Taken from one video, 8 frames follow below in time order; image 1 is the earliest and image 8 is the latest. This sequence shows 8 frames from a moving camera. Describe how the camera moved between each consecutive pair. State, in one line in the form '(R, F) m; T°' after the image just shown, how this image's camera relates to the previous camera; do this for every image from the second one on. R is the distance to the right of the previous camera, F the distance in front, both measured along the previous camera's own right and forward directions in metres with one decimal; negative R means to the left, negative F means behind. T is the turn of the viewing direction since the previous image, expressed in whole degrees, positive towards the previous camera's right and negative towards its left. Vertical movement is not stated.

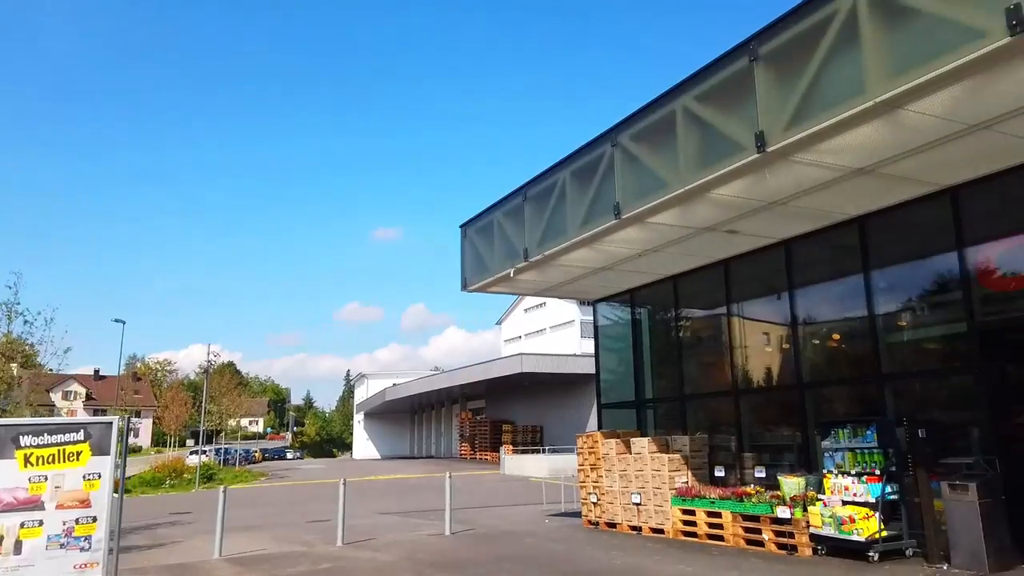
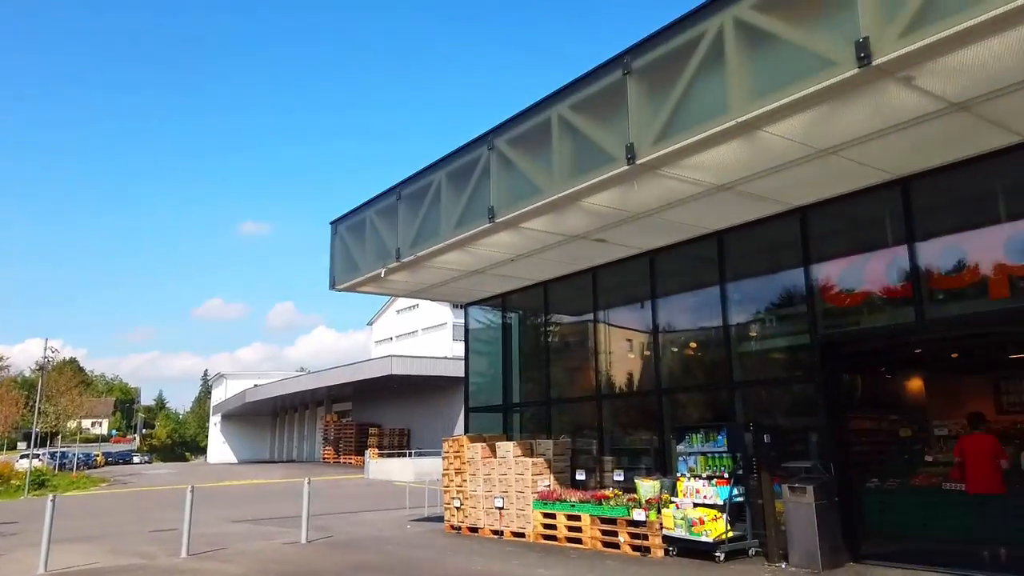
(0.0, +0.1) m; +10°
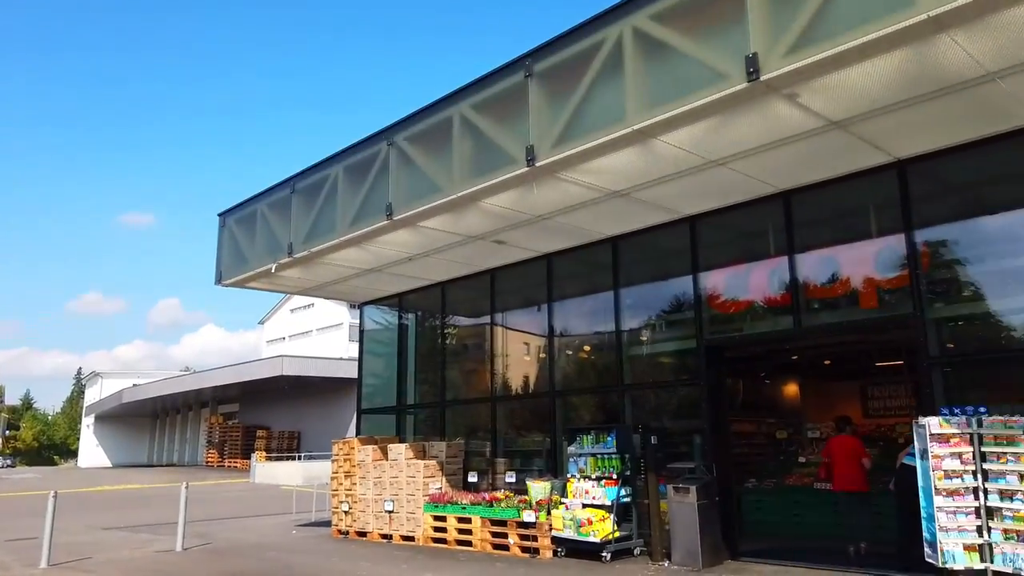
(0.0, +0.1) m; +8°
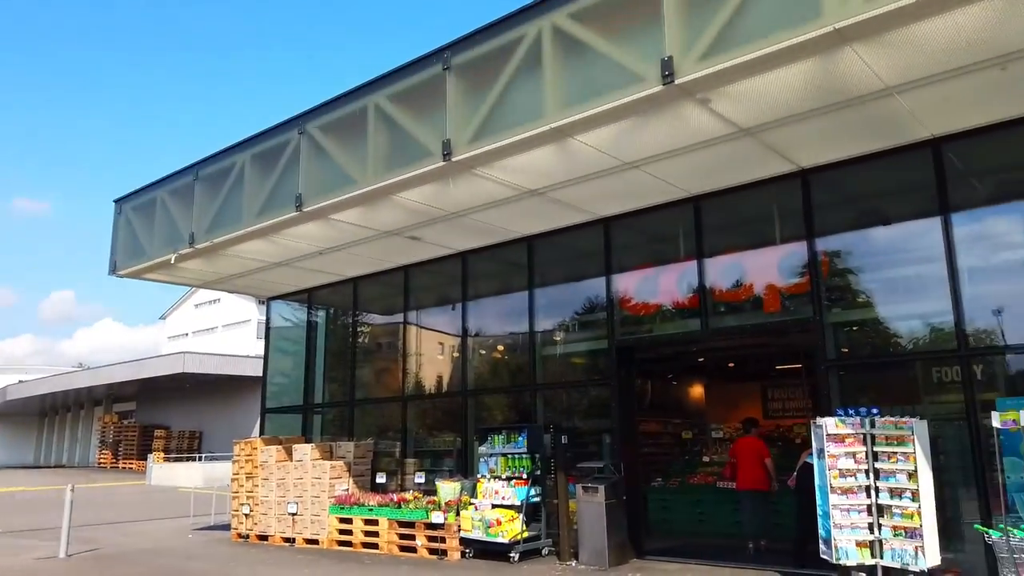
(0.0, +0.1) m; +6°
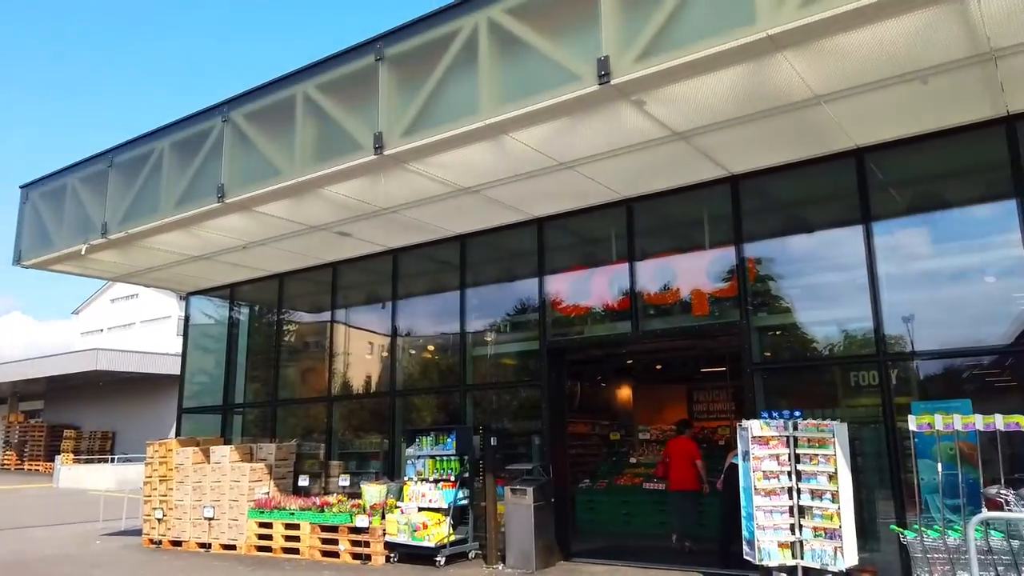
(0.0, +0.1) m; +5°
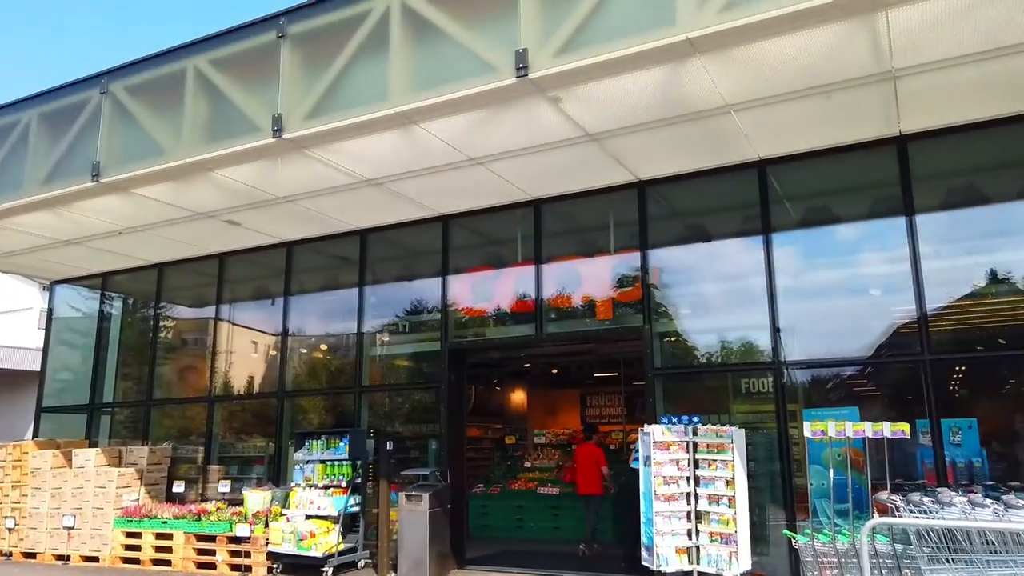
(-0.1, +0.2) m; +8°
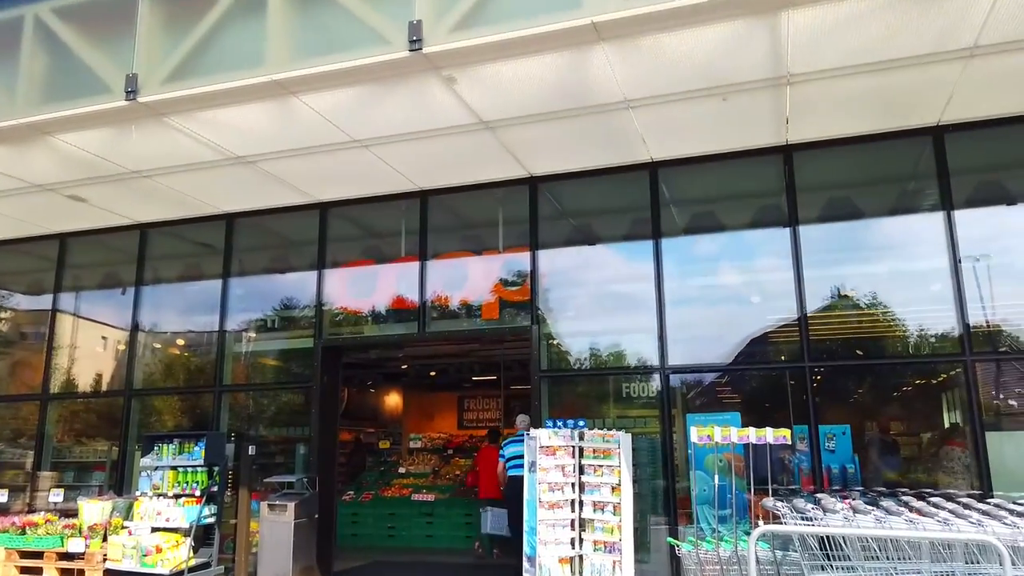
(0.0, +0.4) m; +9°
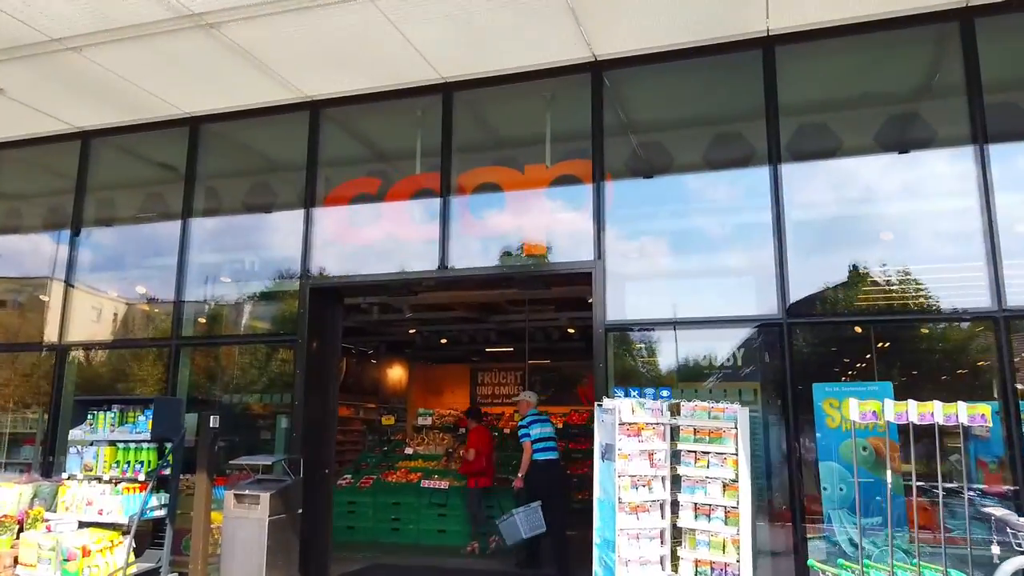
(-0.4, +1.8) m; 0°
